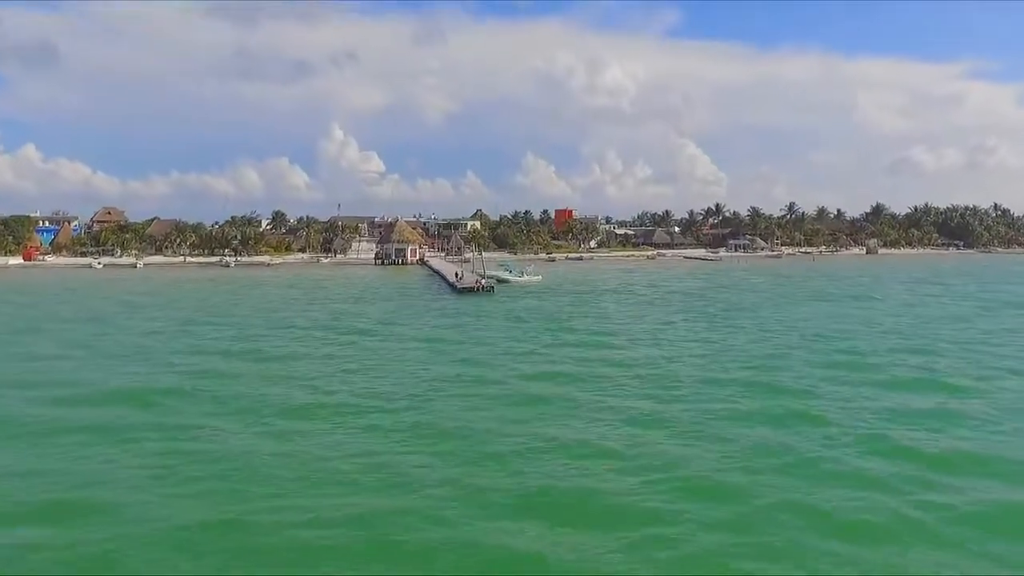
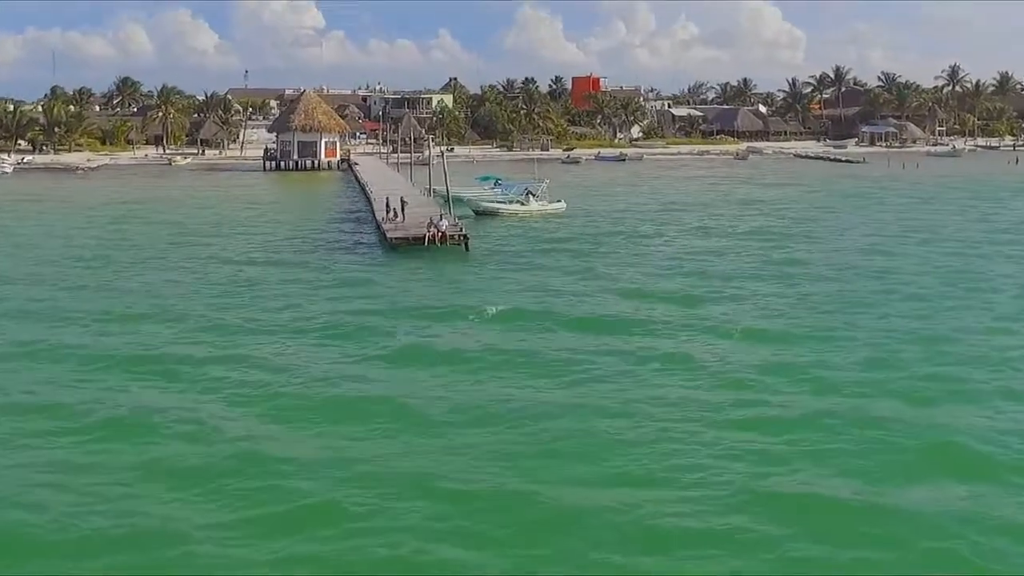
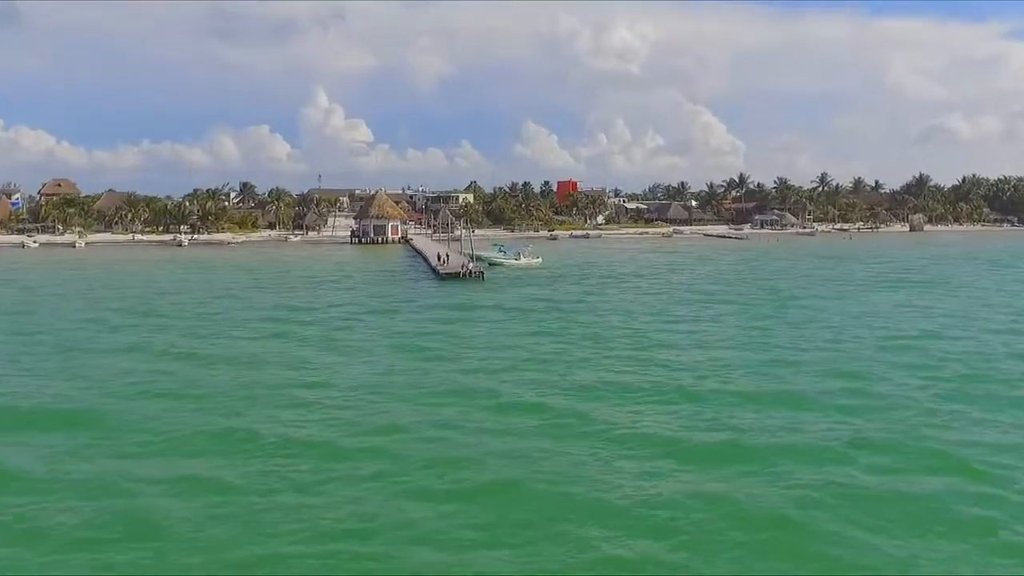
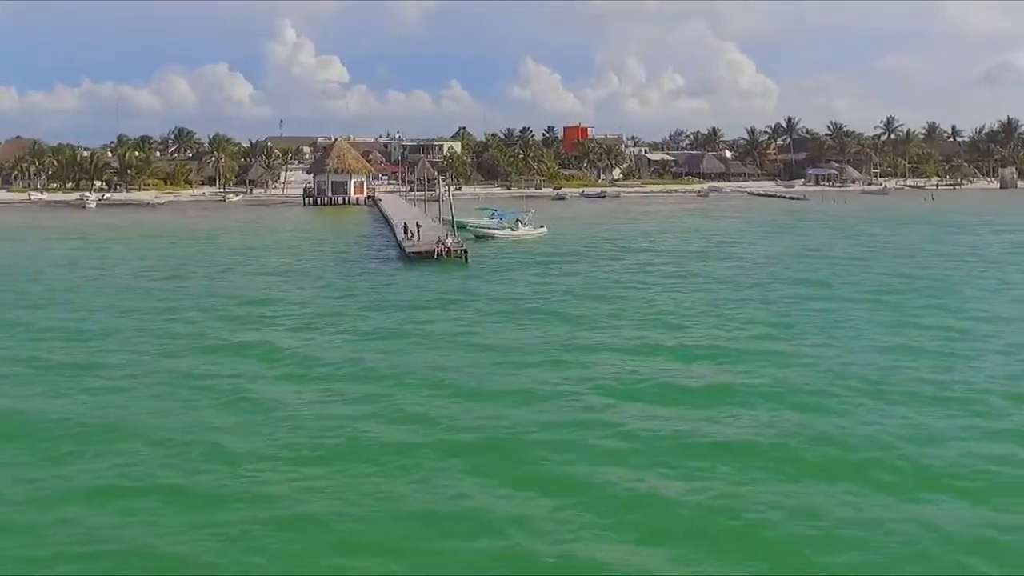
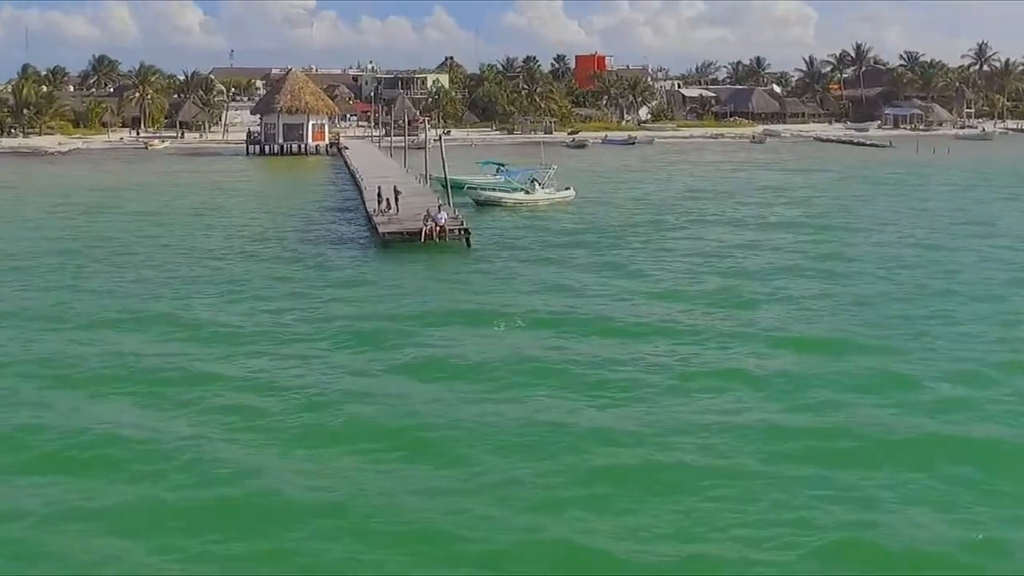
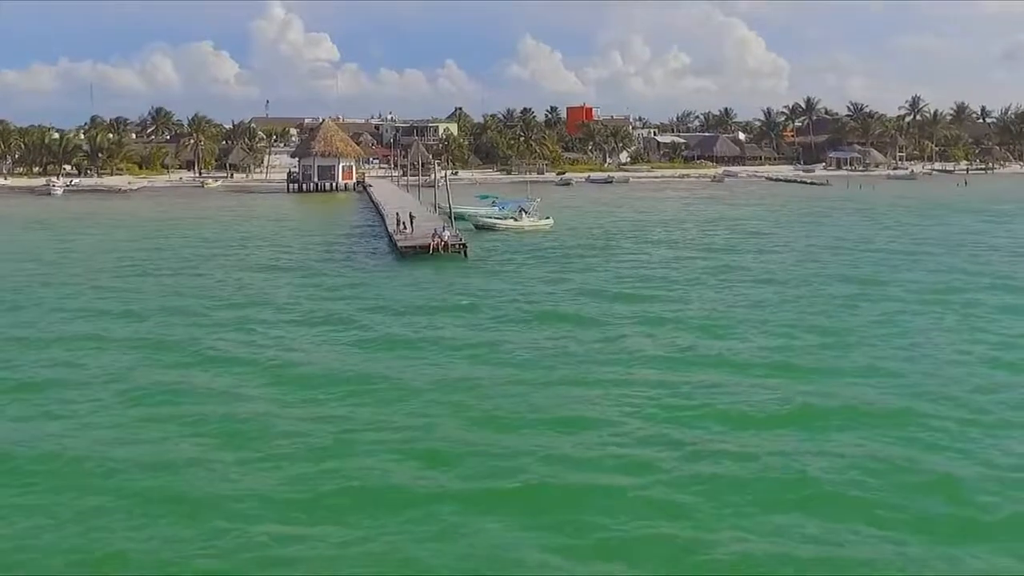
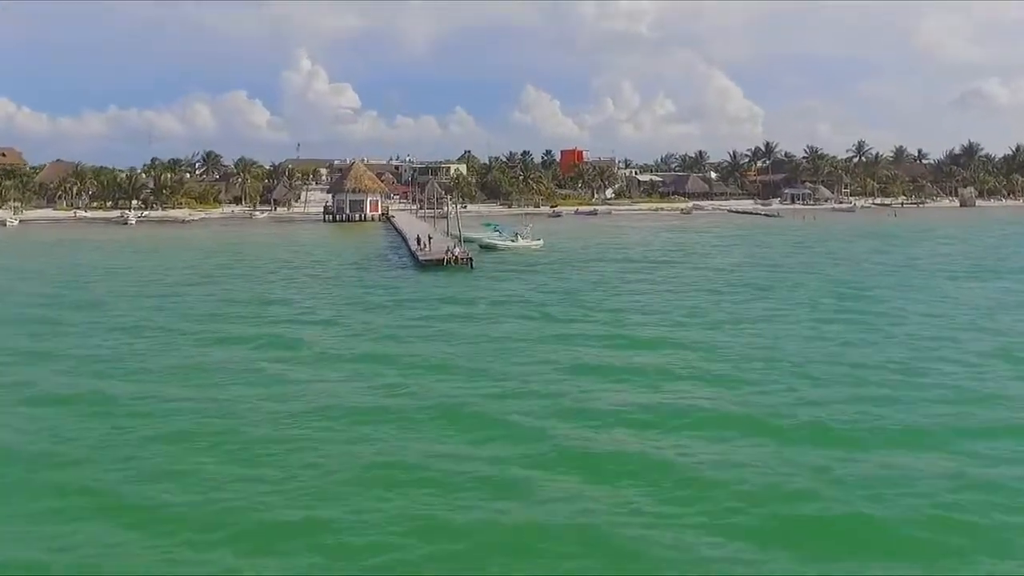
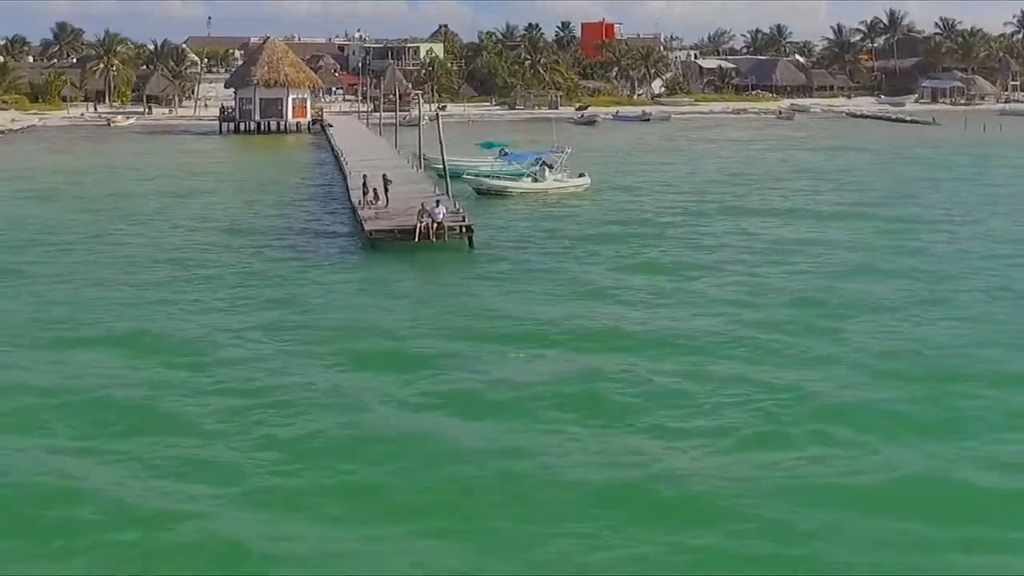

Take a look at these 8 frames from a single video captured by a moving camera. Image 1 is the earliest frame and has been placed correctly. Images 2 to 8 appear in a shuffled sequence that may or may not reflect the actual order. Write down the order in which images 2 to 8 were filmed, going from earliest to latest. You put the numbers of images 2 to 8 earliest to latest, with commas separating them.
3, 7, 4, 6, 2, 5, 8
